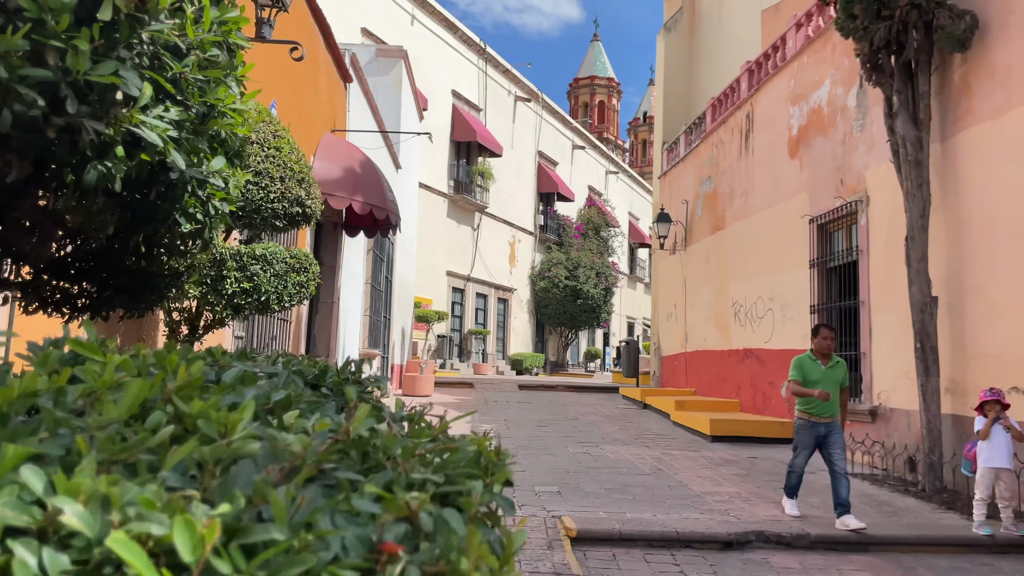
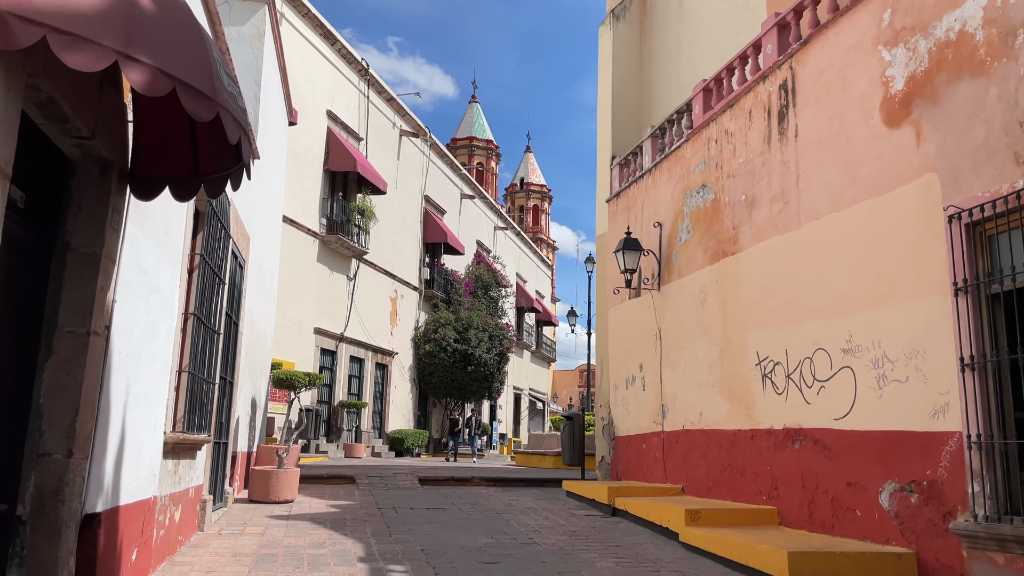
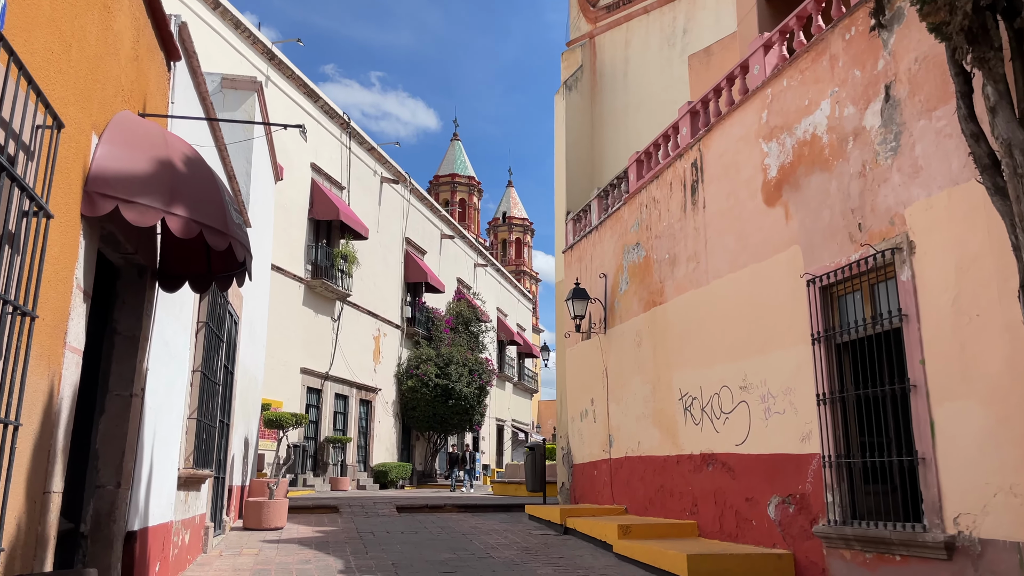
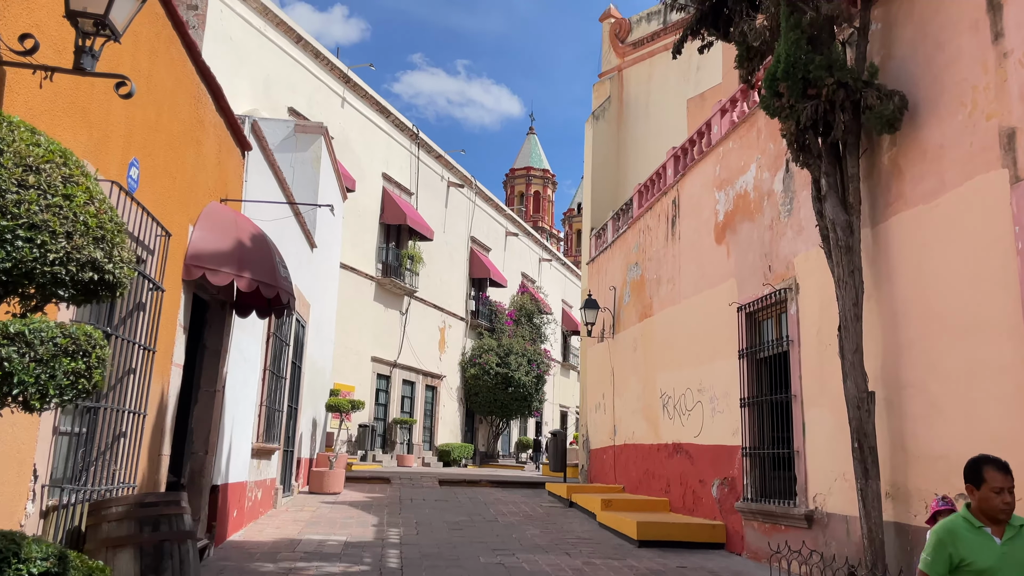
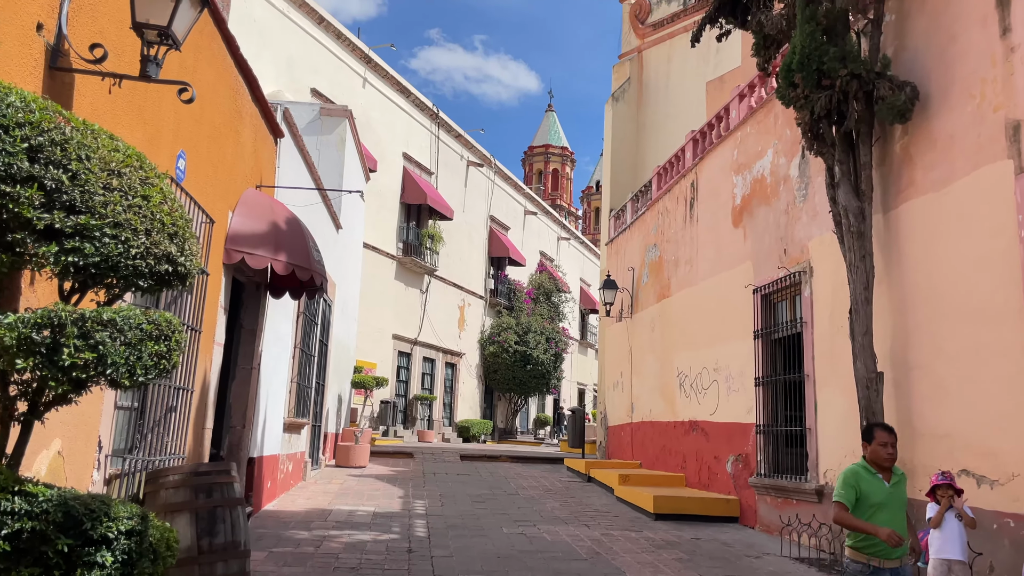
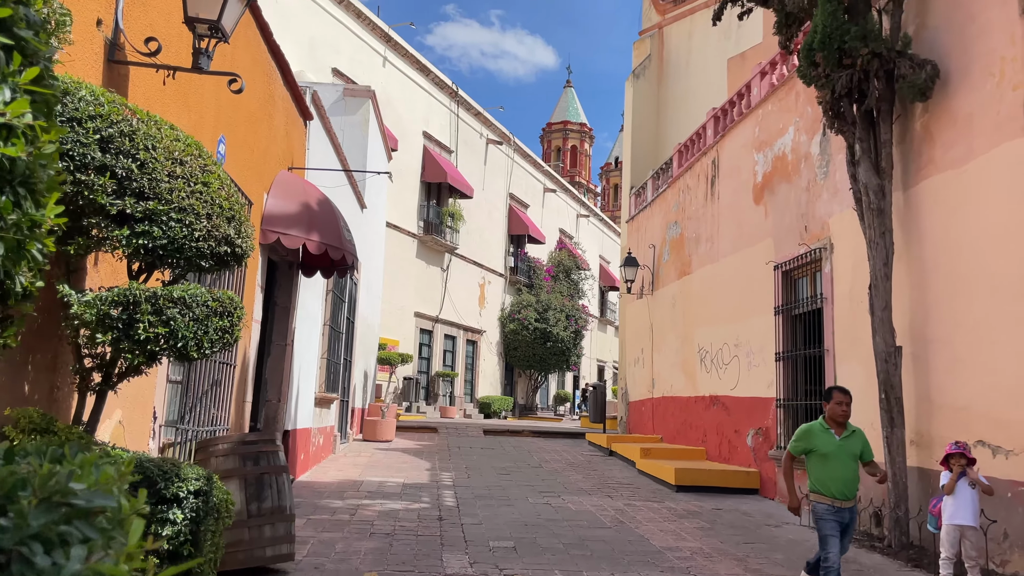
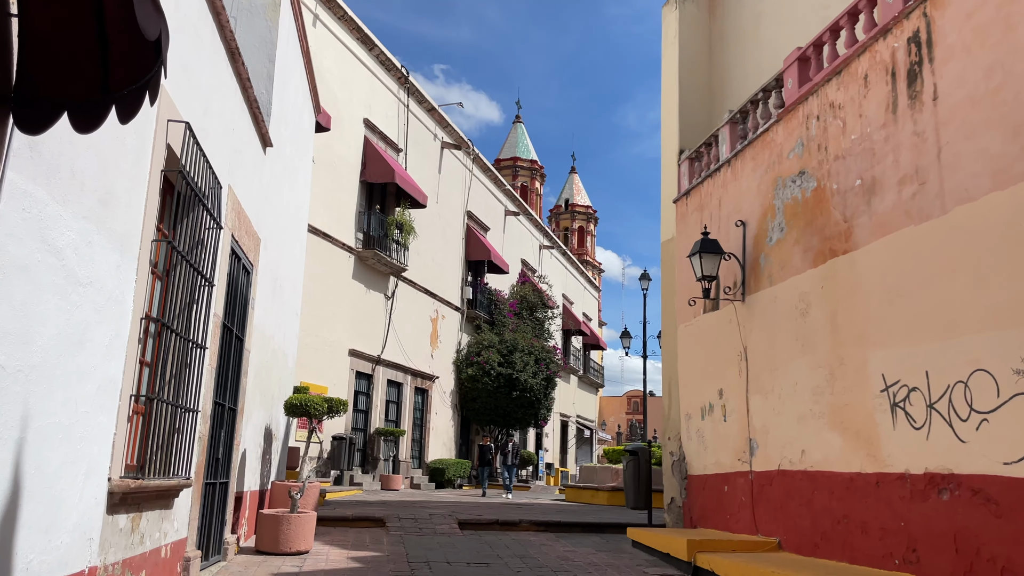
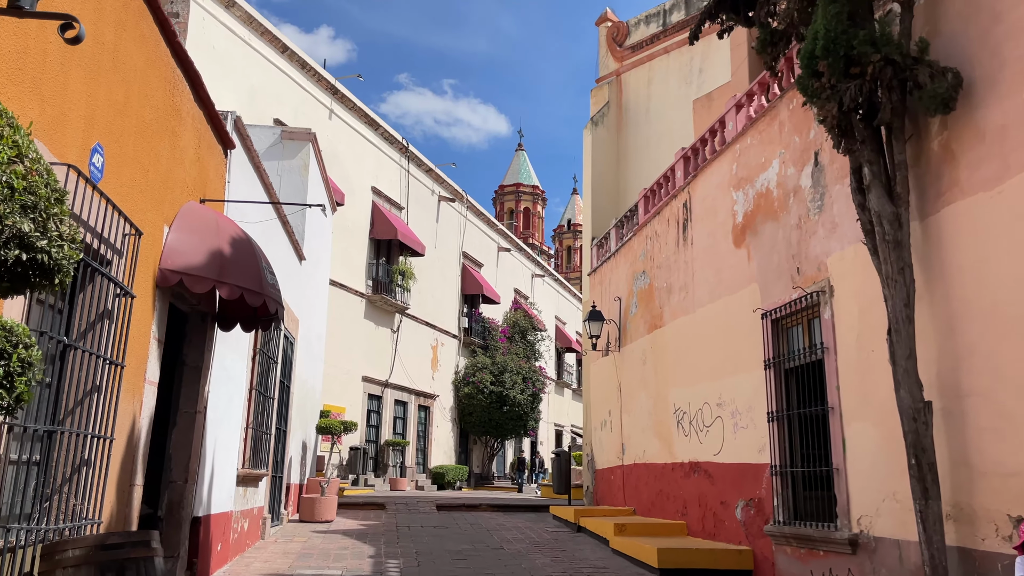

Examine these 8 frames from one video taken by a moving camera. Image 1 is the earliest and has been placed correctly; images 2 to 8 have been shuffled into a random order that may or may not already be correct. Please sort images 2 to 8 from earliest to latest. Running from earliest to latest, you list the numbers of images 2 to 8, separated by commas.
6, 5, 4, 8, 3, 2, 7
